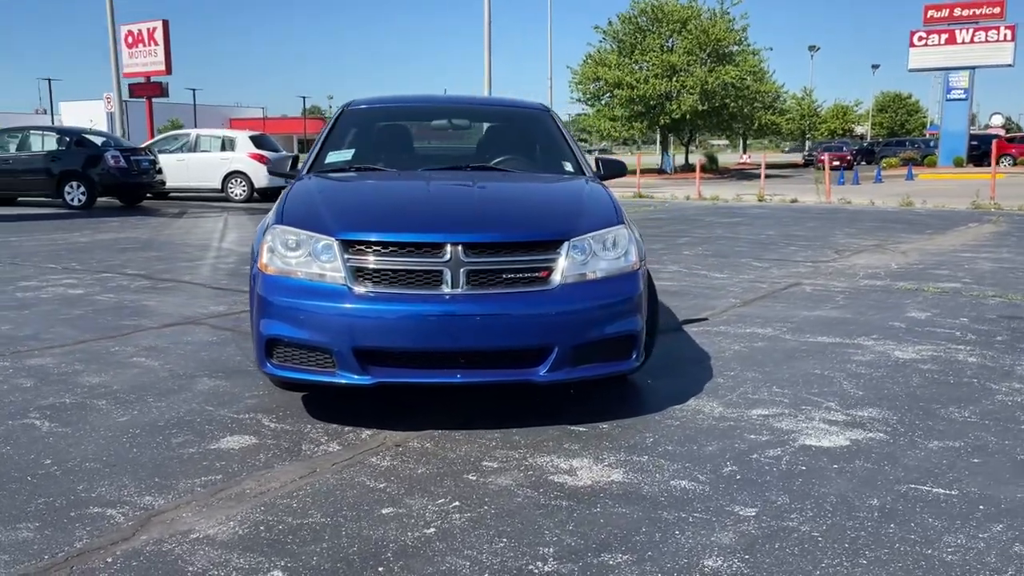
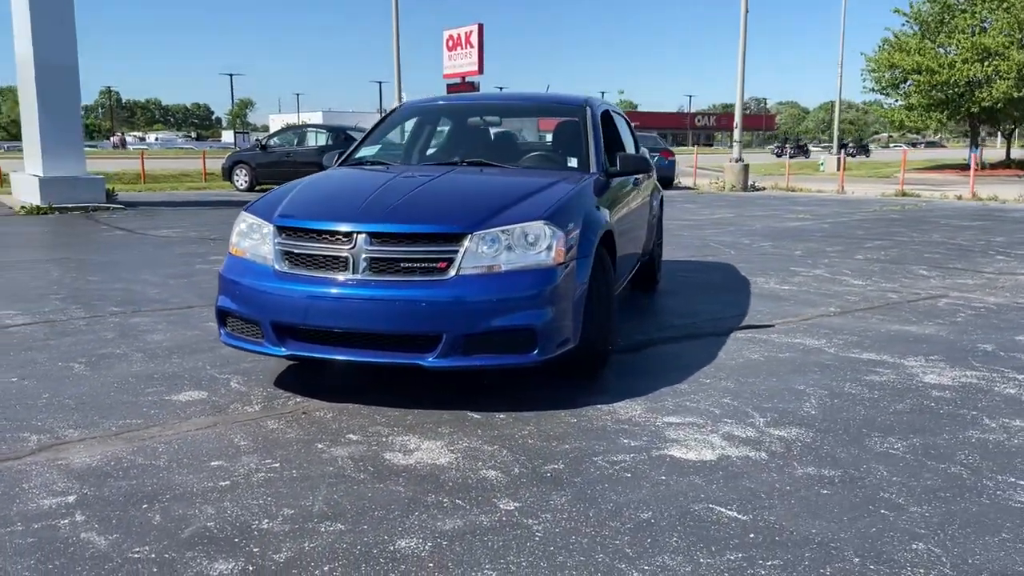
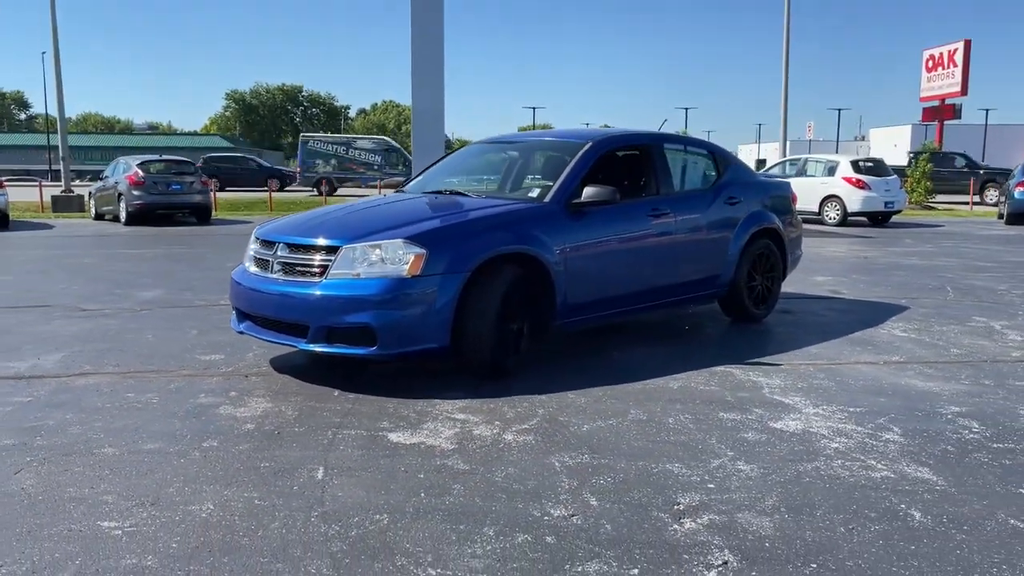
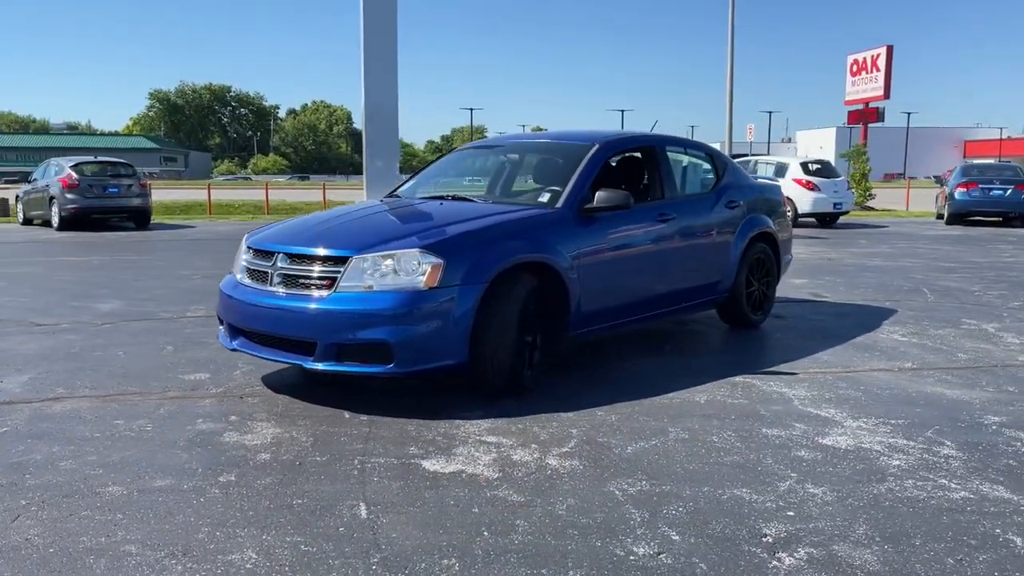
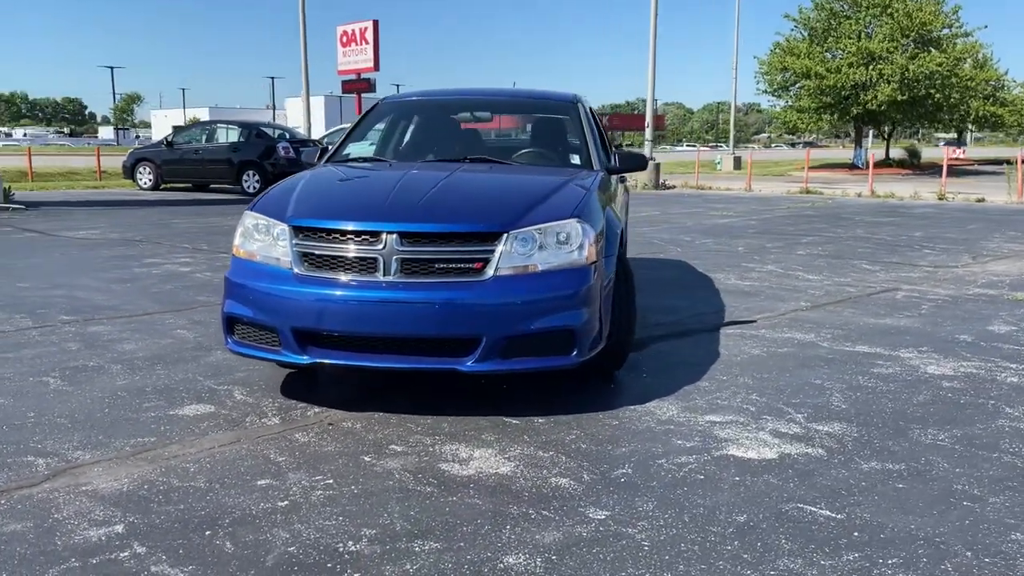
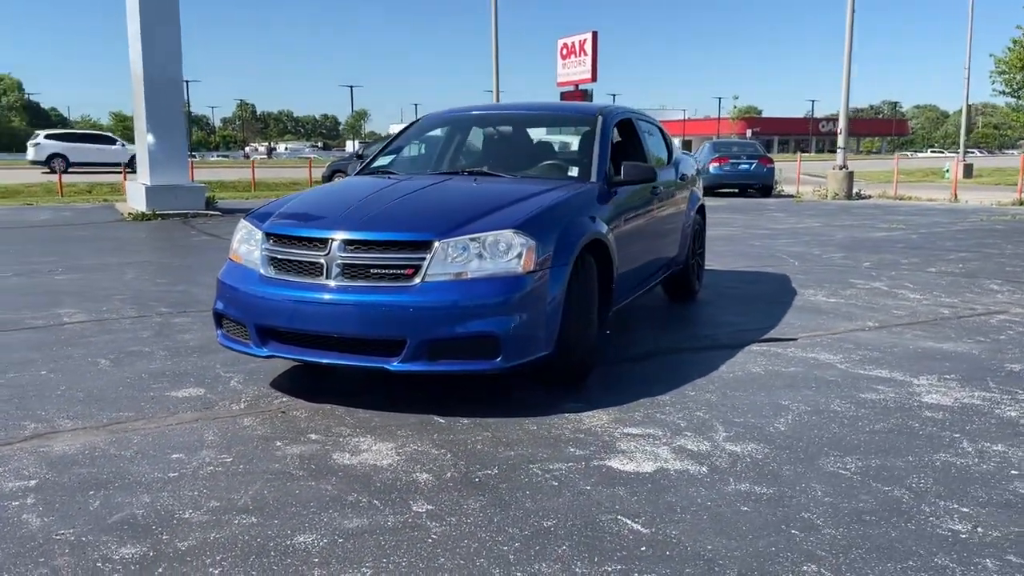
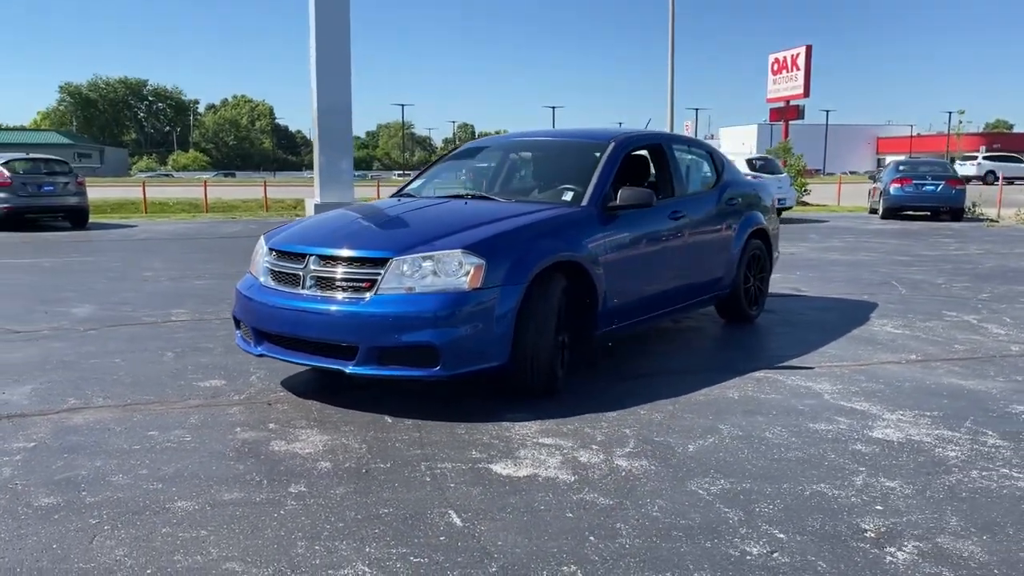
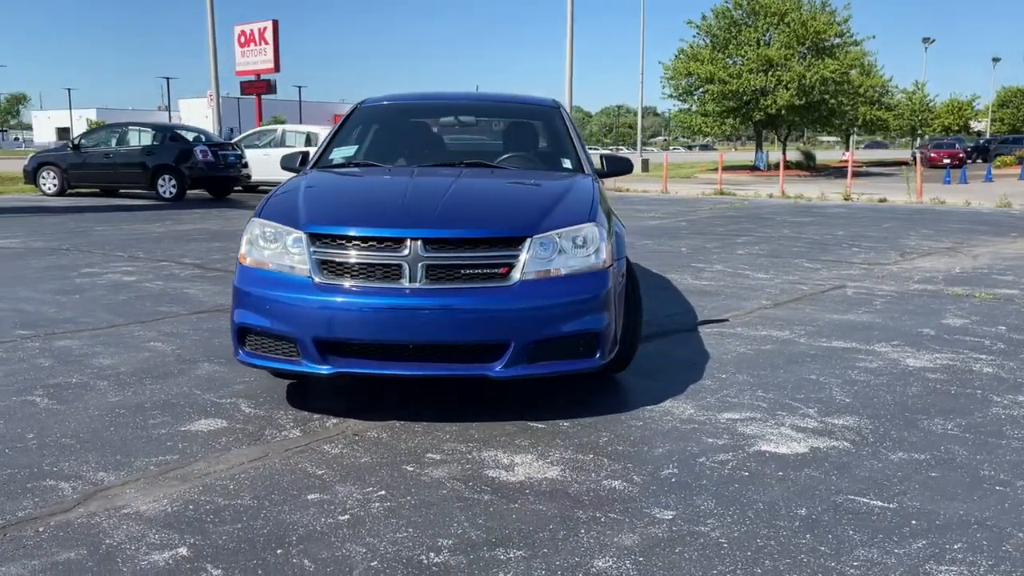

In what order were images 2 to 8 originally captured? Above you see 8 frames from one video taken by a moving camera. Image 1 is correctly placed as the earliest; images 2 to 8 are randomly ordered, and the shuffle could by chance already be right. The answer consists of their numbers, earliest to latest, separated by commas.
8, 5, 2, 6, 7, 4, 3
